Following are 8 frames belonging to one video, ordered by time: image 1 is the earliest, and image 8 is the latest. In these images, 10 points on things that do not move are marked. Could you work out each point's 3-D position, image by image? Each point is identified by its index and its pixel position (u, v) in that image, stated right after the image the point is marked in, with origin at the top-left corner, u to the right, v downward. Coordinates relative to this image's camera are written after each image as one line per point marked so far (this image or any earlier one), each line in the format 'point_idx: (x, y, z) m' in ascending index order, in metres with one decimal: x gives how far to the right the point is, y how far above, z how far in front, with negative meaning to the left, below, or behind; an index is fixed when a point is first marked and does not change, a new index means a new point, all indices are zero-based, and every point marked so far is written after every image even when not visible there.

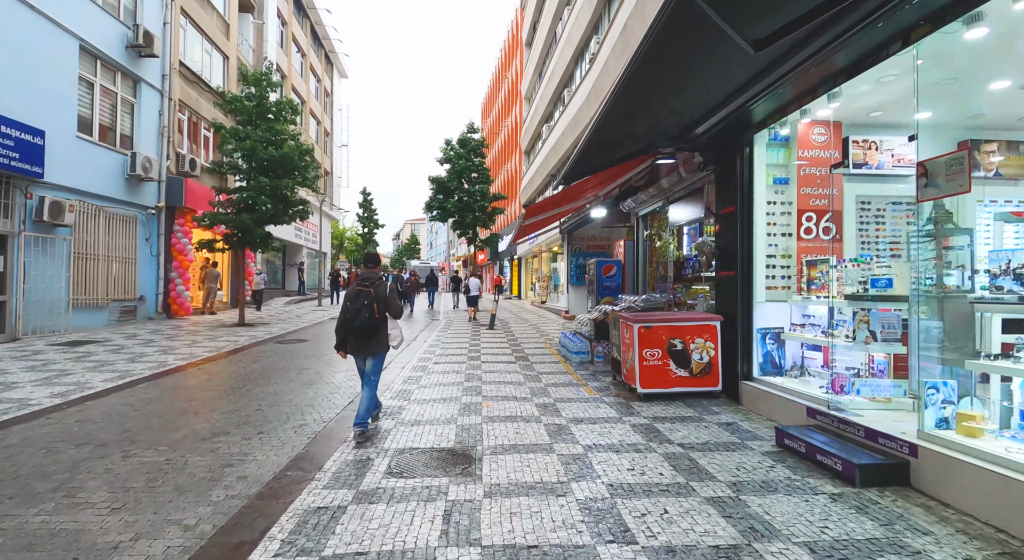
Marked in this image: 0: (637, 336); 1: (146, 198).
0: (+1.6, -0.7, +6.4) m
1: (-10.8, +2.4, +15.0) m
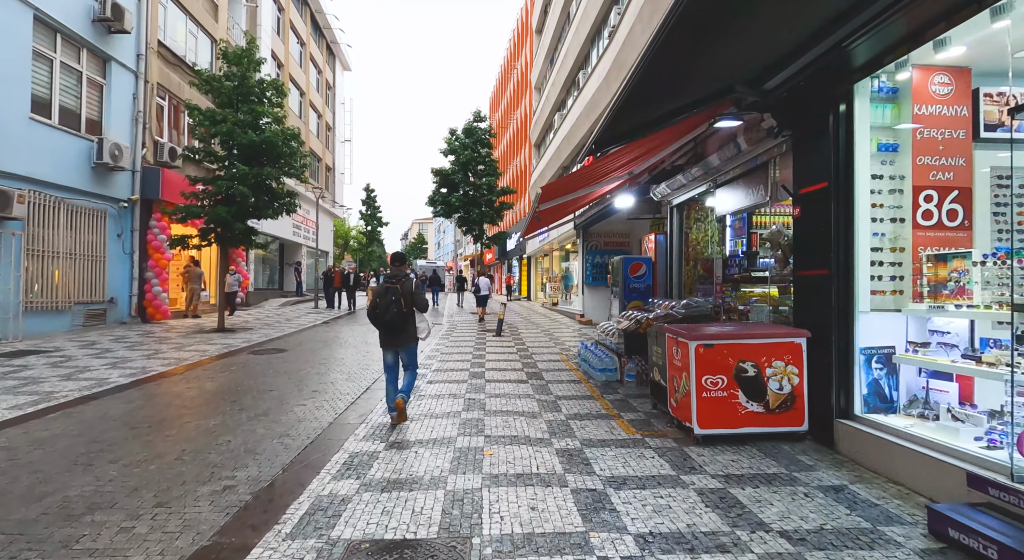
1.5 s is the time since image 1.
0: (+1.7, -0.7, +4.7) m
1: (-10.5, +2.4, +13.6) m
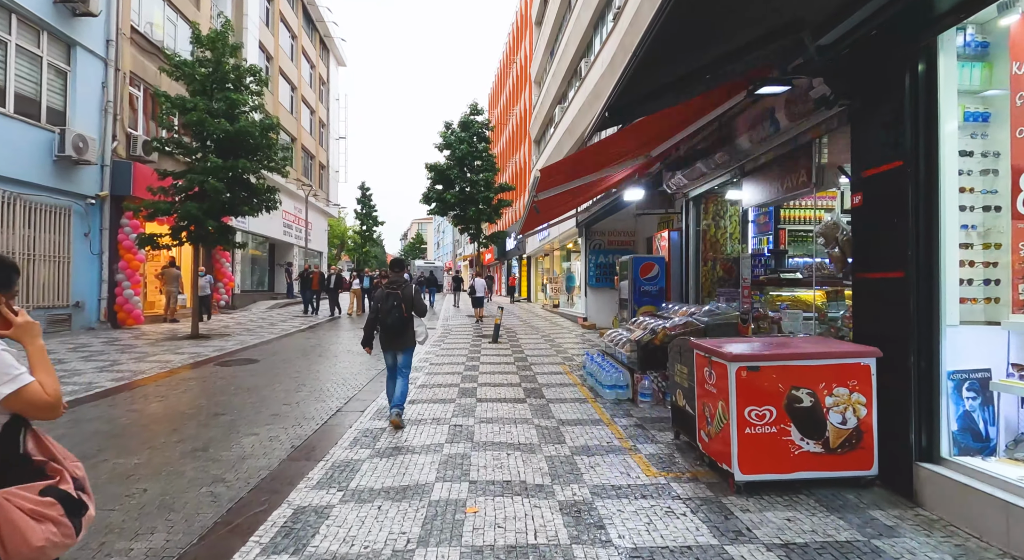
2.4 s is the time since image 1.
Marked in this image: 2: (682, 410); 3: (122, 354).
0: (+1.6, -0.8, +3.7) m
1: (-10.6, +2.4, +12.6) m
2: (+1.6, -1.2, +4.8) m
3: (-7.6, -1.5, +10.0) m
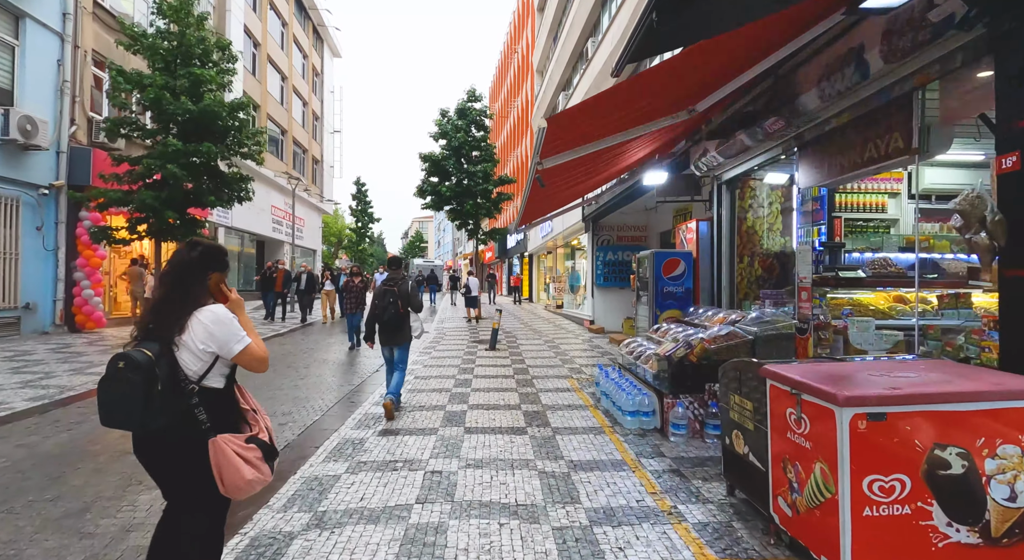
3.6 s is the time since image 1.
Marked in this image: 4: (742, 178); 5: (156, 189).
0: (+1.6, -0.8, +2.4) m
1: (-10.6, +2.4, +11.3) m
2: (+1.6, -1.2, +3.4) m
3: (-7.6, -1.4, +8.7) m
4: (+3.0, +1.3, +6.7) m
5: (-7.2, +1.9, +10.3) m
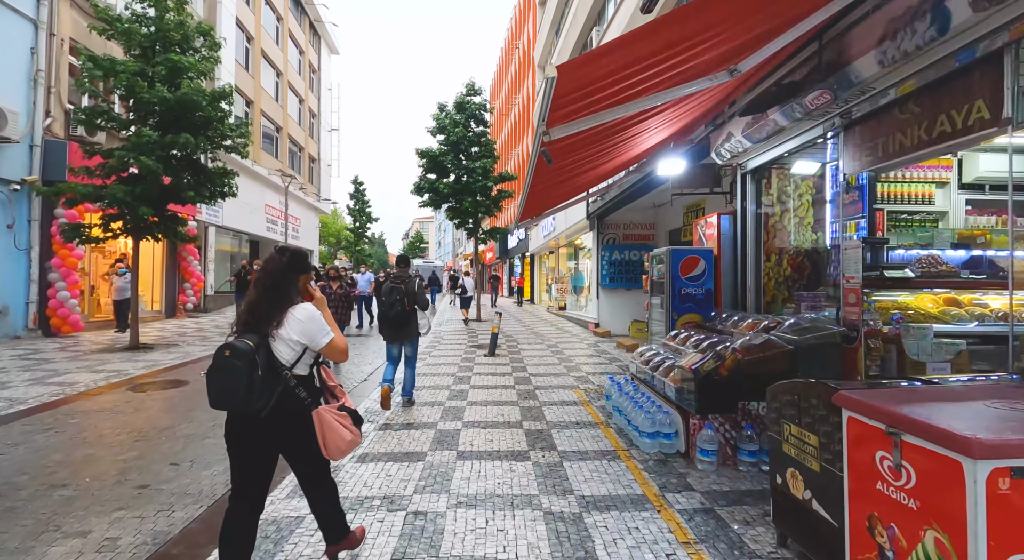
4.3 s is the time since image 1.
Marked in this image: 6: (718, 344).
0: (+1.6, -0.8, +1.7) m
1: (-10.6, +2.4, +10.6) m
2: (+1.5, -1.2, +2.7) m
3: (-7.6, -1.5, +8.0) m
4: (+3.0, +1.3, +6.0) m
5: (-7.2, +1.8, +9.6) m
6: (+1.9, -0.6, +4.7) m
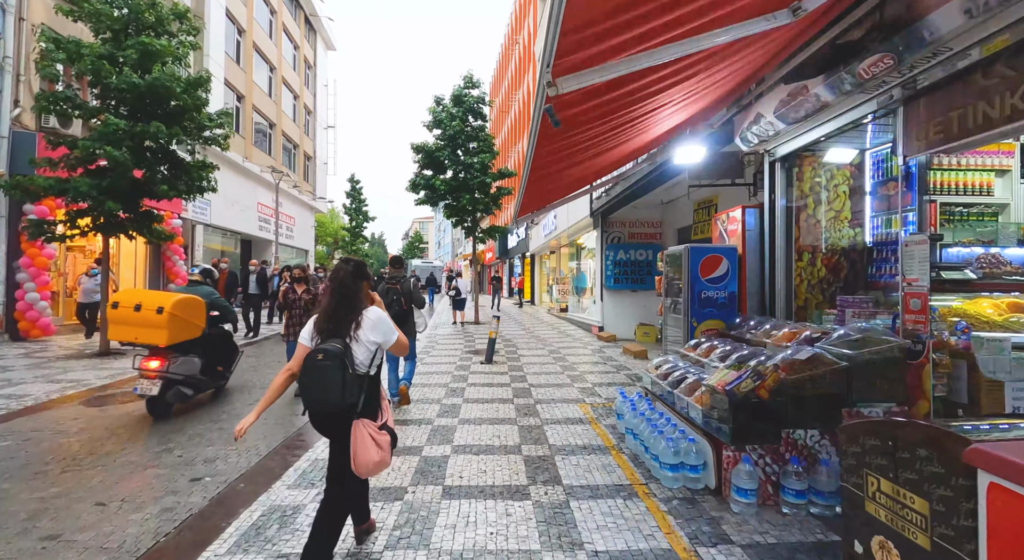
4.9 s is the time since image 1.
0: (+1.6, -0.8, +1.0) m
1: (-10.6, +2.4, +9.9) m
2: (+1.5, -1.2, +2.0) m
3: (-7.7, -1.5, +7.3) m
4: (+3.0, +1.3, +5.3) m
5: (-7.2, +1.8, +8.9) m
6: (+1.9, -0.6, +4.0) m
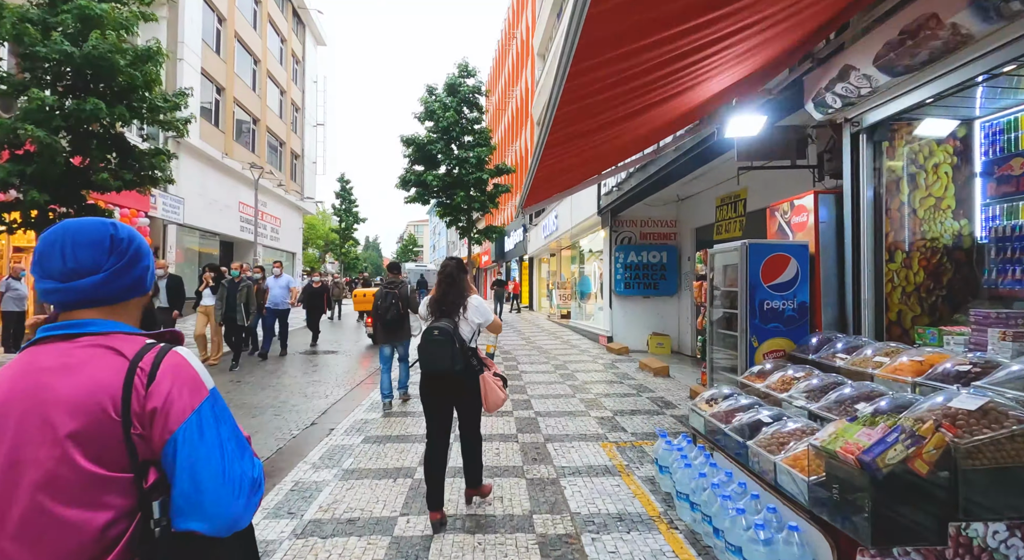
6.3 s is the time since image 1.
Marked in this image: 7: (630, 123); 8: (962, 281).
0: (+1.6, -0.8, -0.3) m
1: (-10.6, +2.3, +8.6) m
2: (+1.6, -1.3, +0.8) m
3: (-7.6, -1.5, +6.0) m
4: (+3.1, +1.3, +4.1) m
5: (-7.2, +1.7, +7.6) m
6: (+1.9, -0.7, +2.7) m
7: (+1.0, +1.3, +4.8) m
8: (+3.4, 0.0, +3.6) m
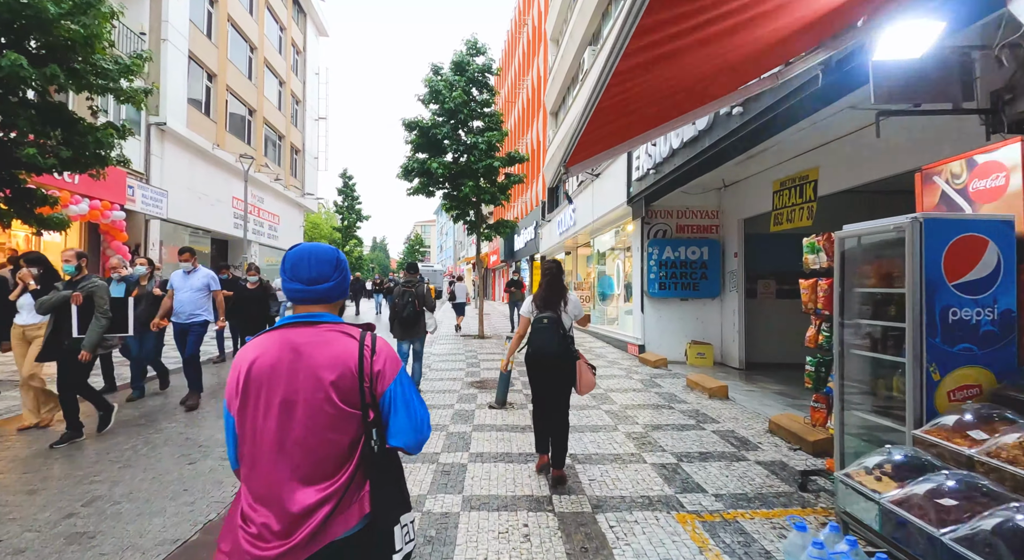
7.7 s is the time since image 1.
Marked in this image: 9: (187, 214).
0: (+1.8, -0.8, -1.8) m
1: (-10.3, +2.3, +7.3) m
2: (+1.8, -1.2, -0.7) m
3: (-7.4, -1.5, +4.6) m
4: (+3.3, +1.3, +2.6) m
5: (-6.9, +1.8, +6.2) m
6: (+2.1, -0.6, +1.2) m
7: (+1.2, +1.3, +3.3) m
8: (+3.6, 0.0, +2.0) m
9: (-10.4, +2.1, +16.4) m
